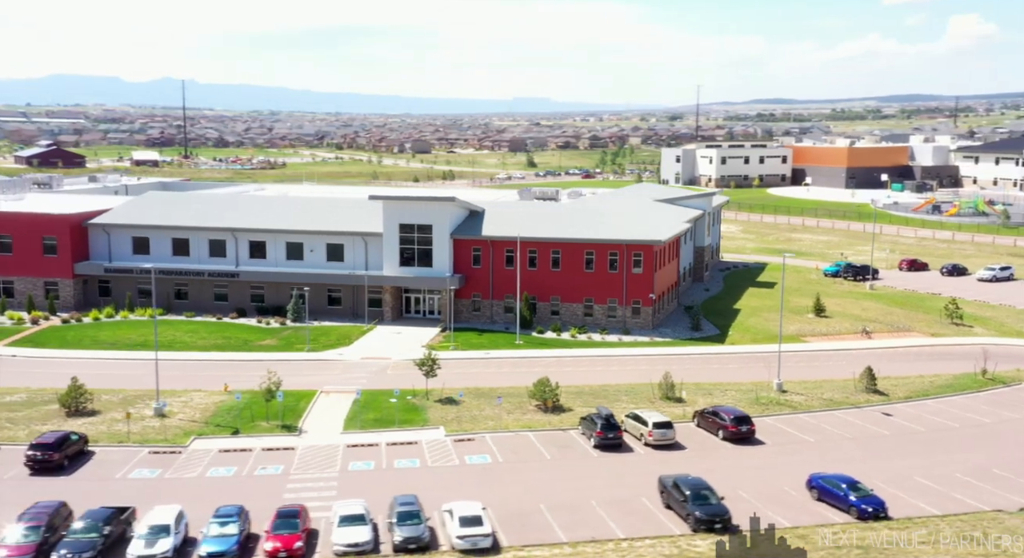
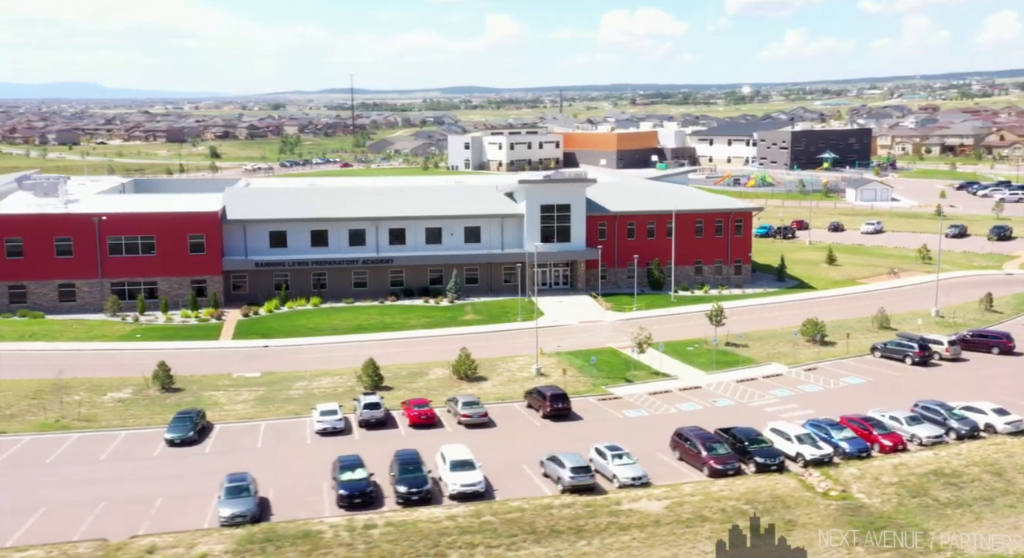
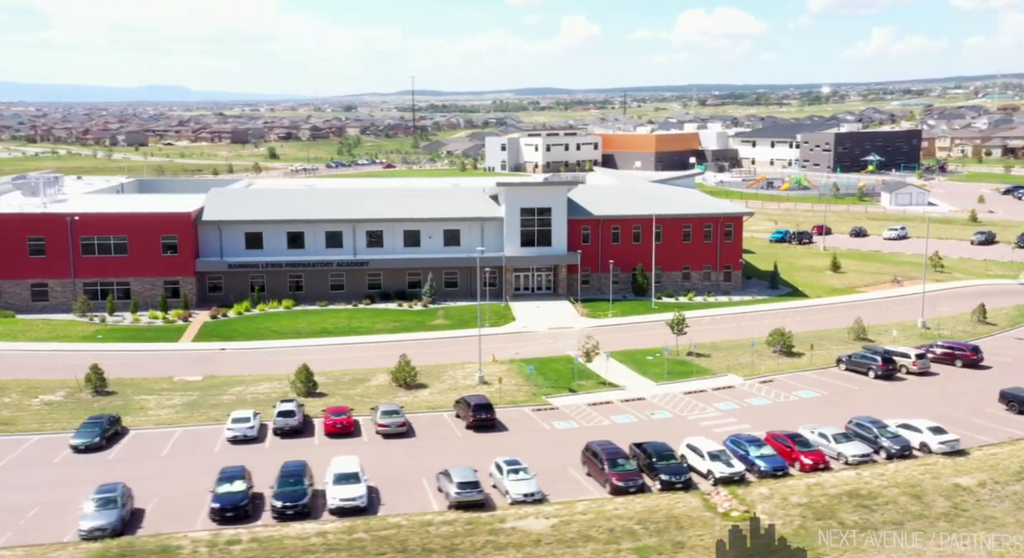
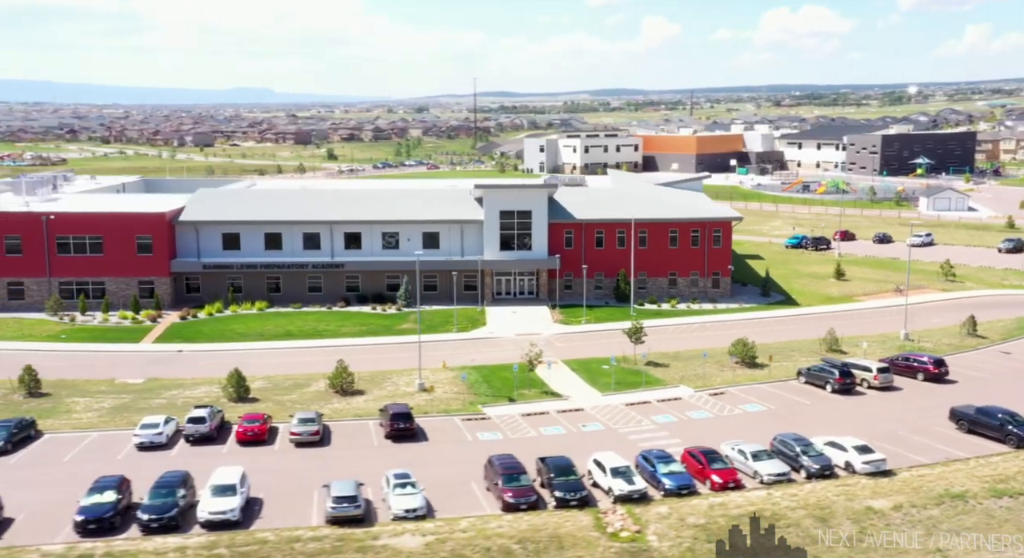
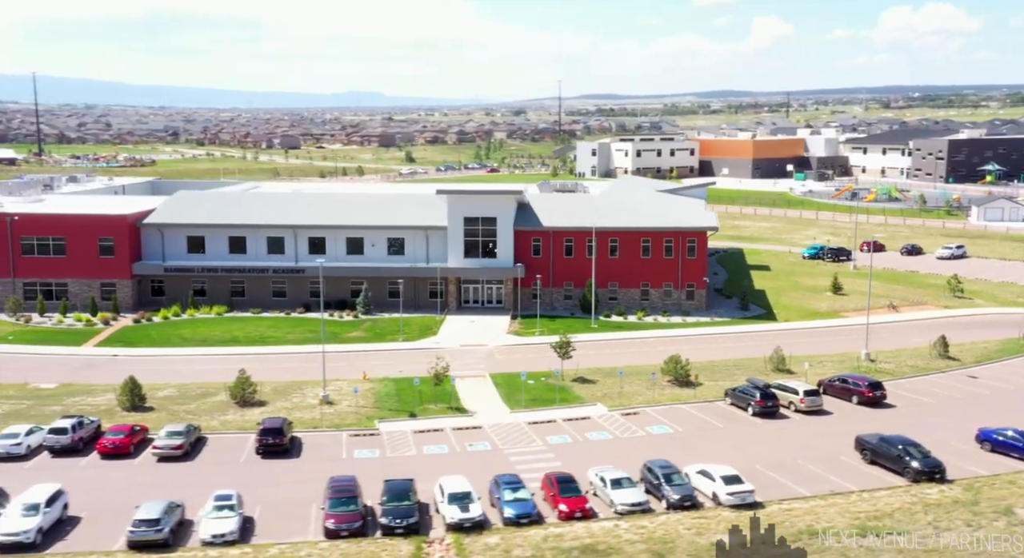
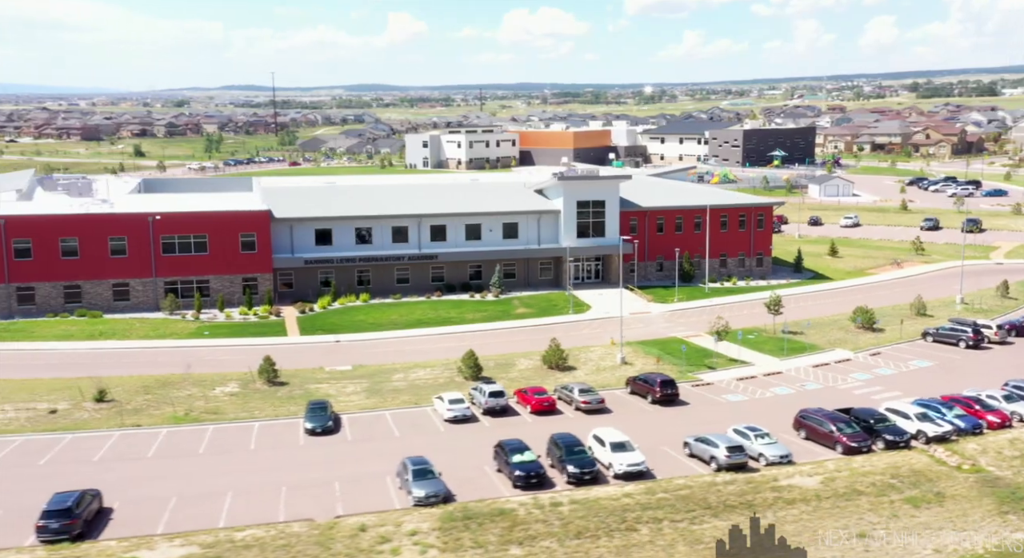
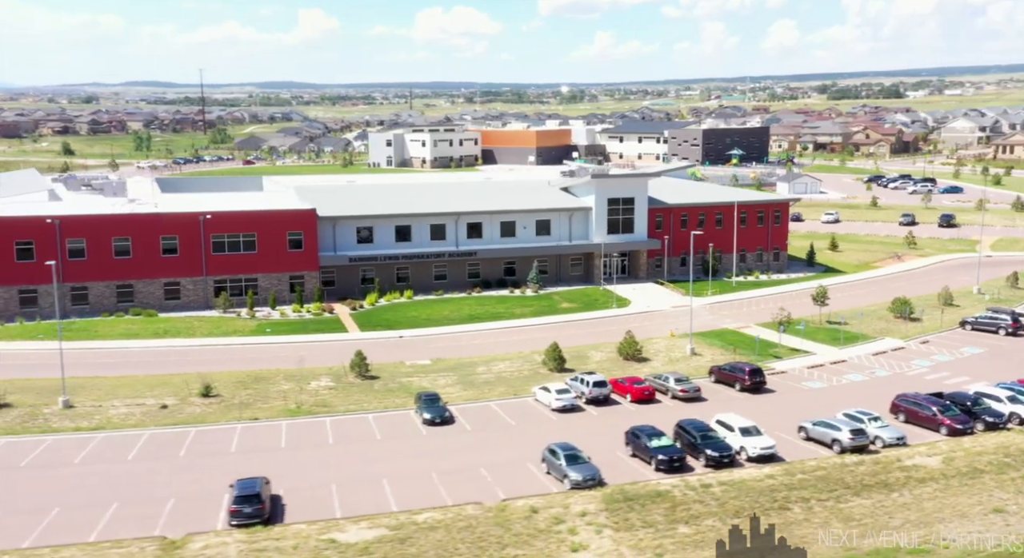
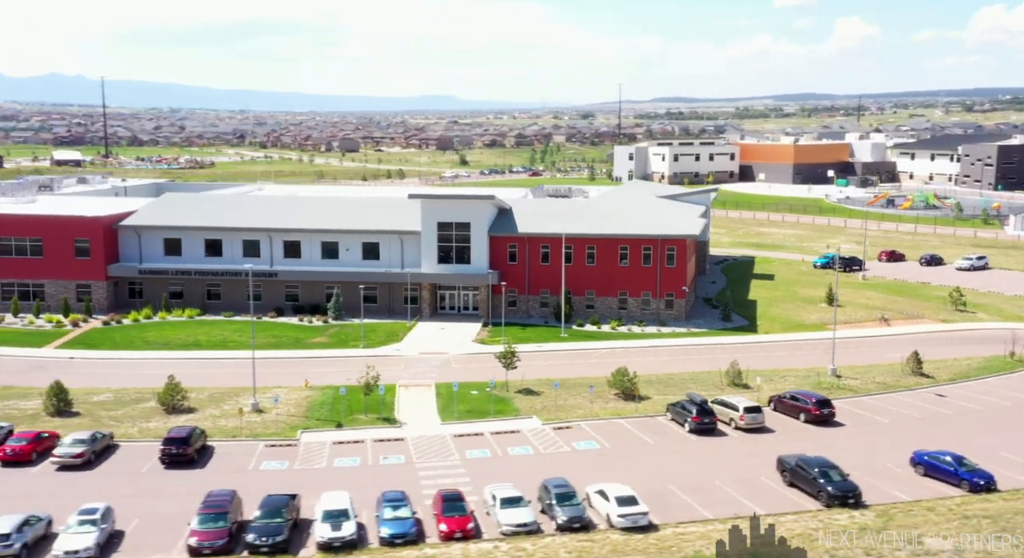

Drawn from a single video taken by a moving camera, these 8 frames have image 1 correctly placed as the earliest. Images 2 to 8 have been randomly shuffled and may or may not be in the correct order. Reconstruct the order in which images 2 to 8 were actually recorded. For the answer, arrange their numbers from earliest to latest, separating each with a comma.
8, 5, 4, 3, 2, 6, 7
